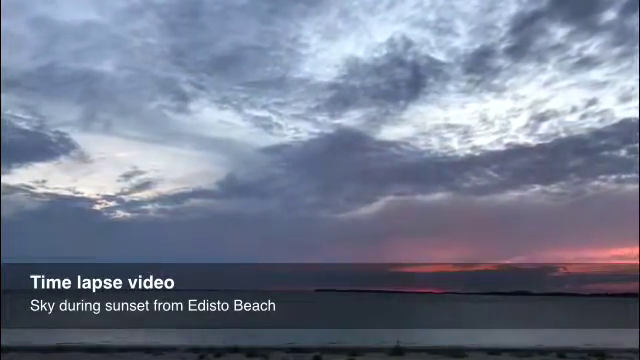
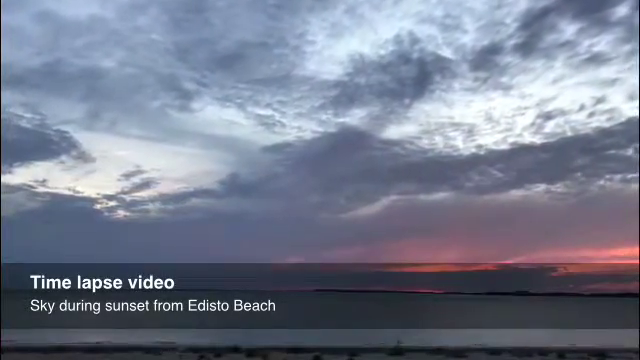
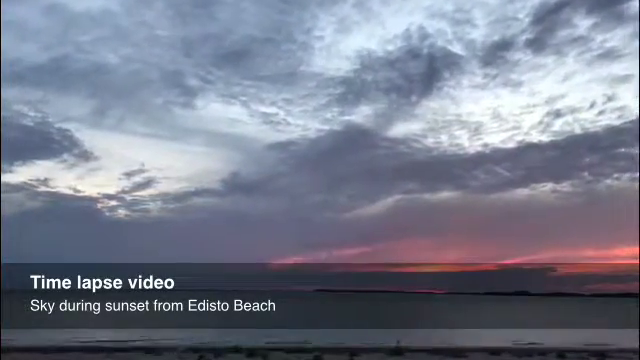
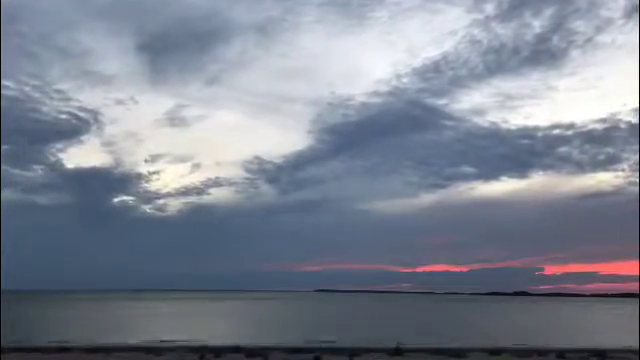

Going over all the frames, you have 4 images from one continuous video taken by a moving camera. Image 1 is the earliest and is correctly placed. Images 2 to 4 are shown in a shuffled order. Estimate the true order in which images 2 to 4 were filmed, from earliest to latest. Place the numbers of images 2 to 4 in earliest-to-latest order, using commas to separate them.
2, 3, 4
